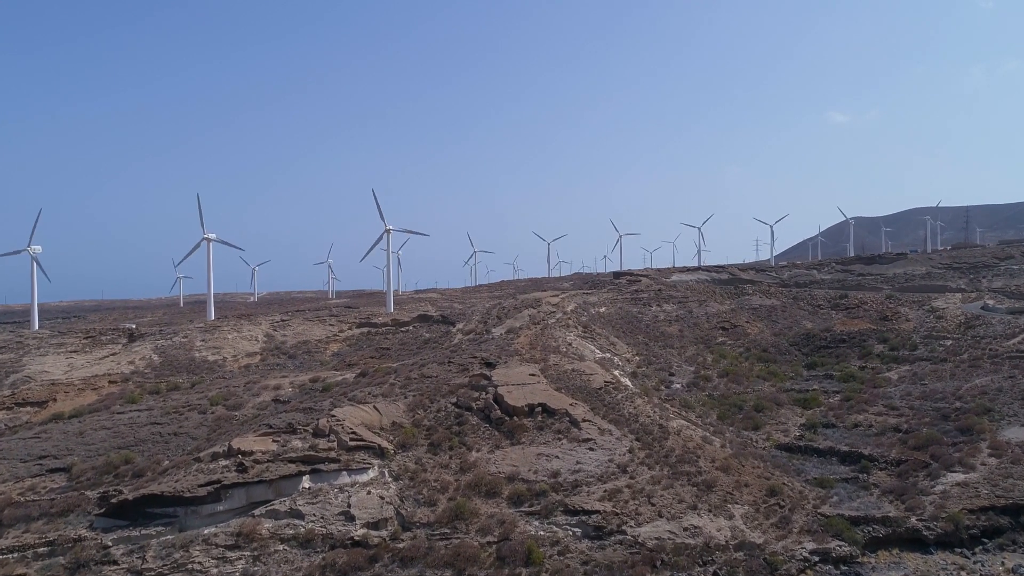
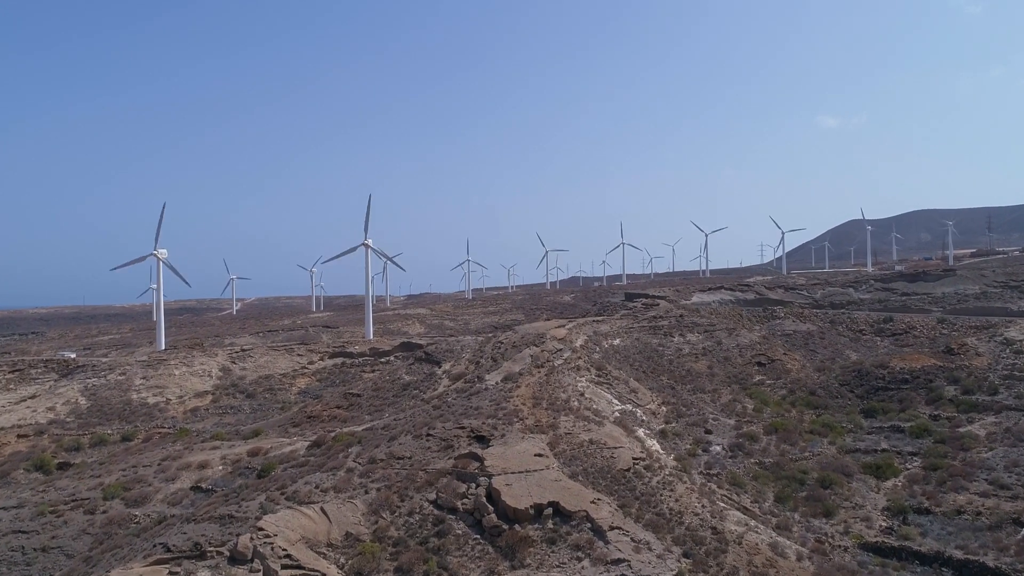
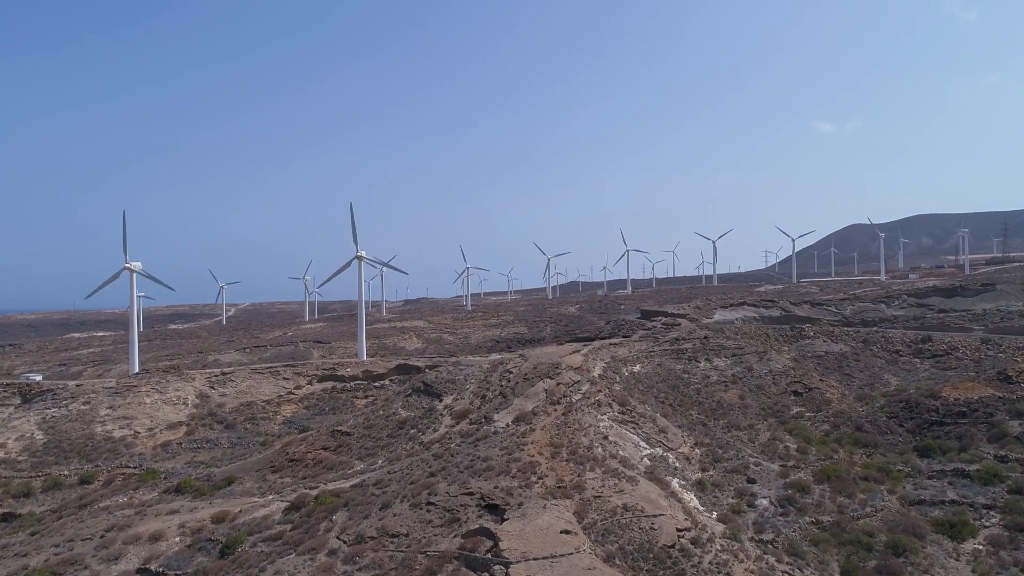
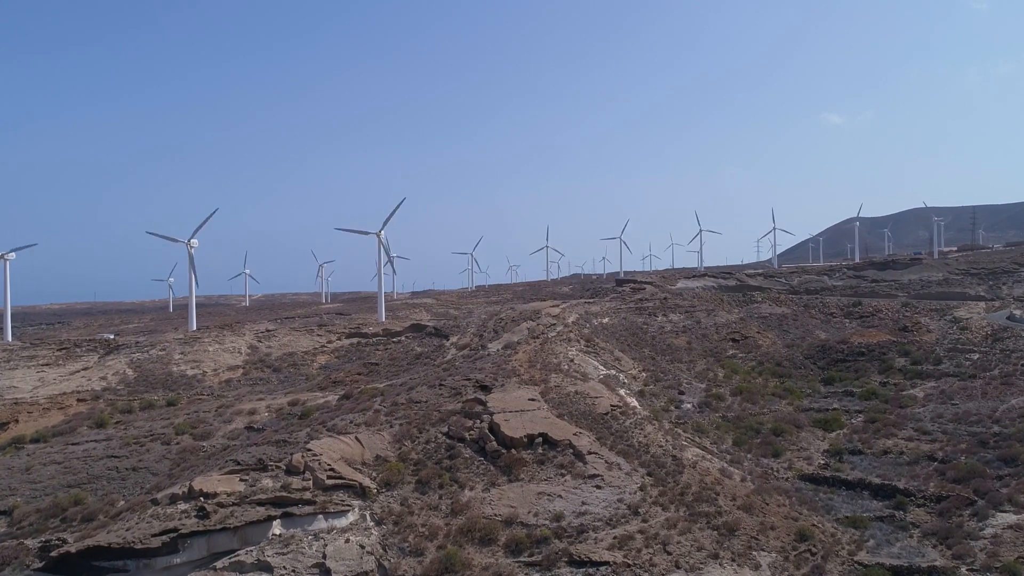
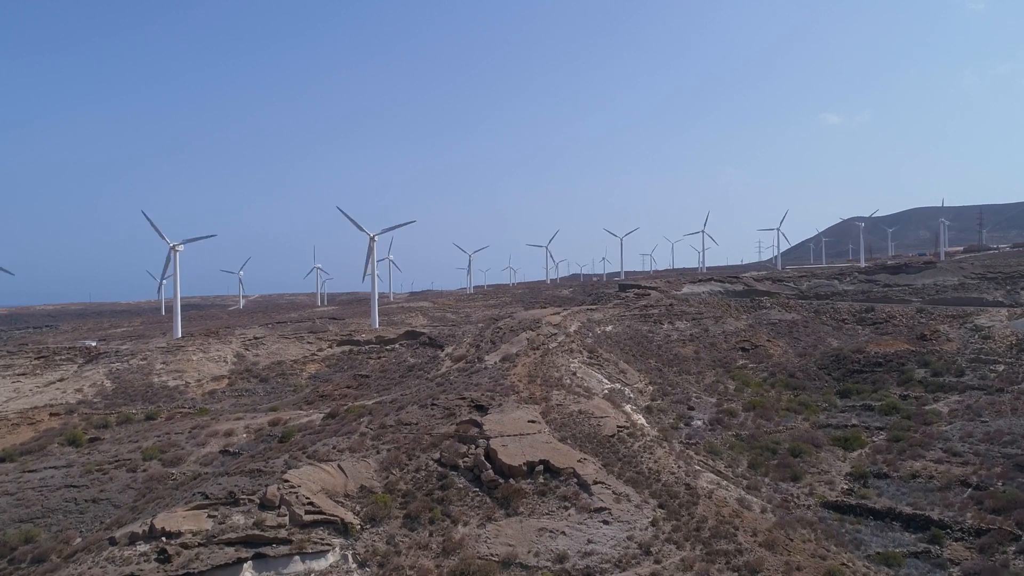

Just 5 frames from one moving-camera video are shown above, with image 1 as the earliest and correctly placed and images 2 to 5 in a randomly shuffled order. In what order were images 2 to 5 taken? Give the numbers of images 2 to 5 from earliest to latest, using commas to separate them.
4, 5, 2, 3
